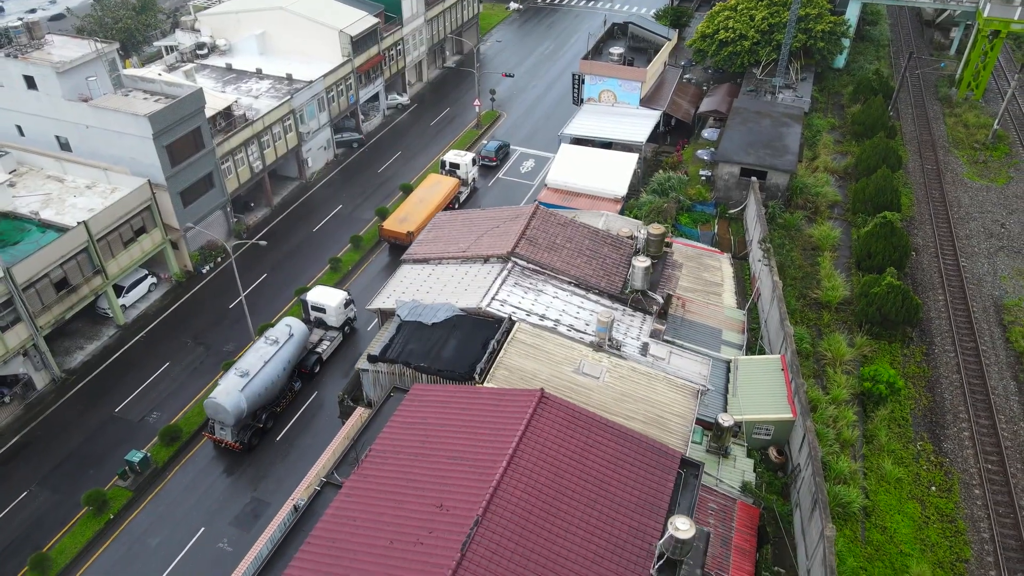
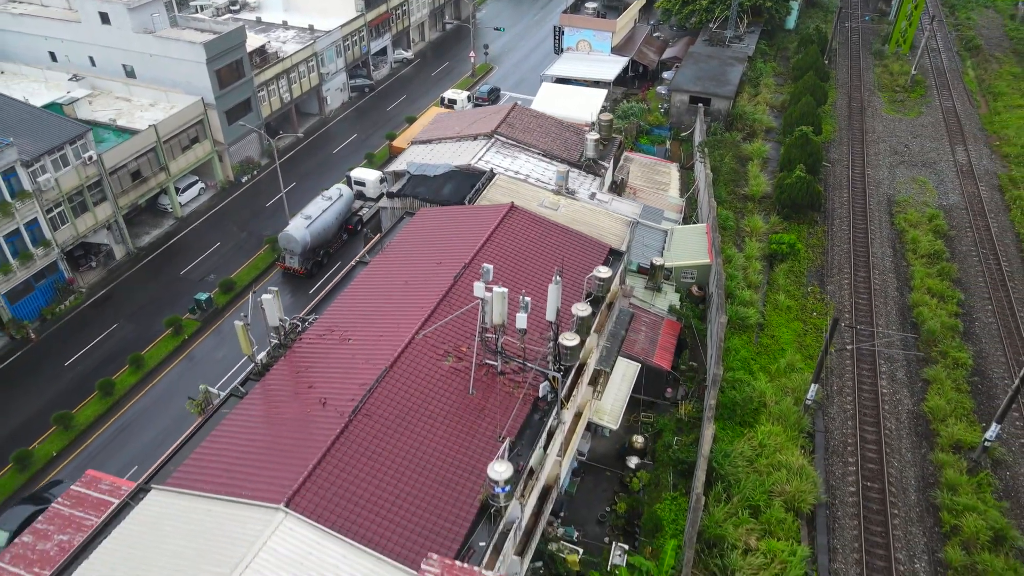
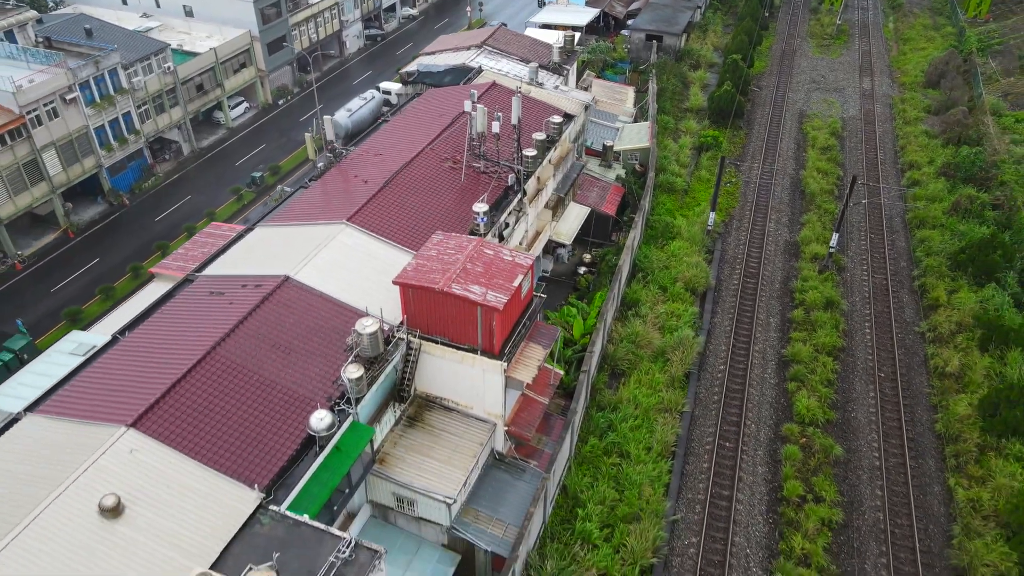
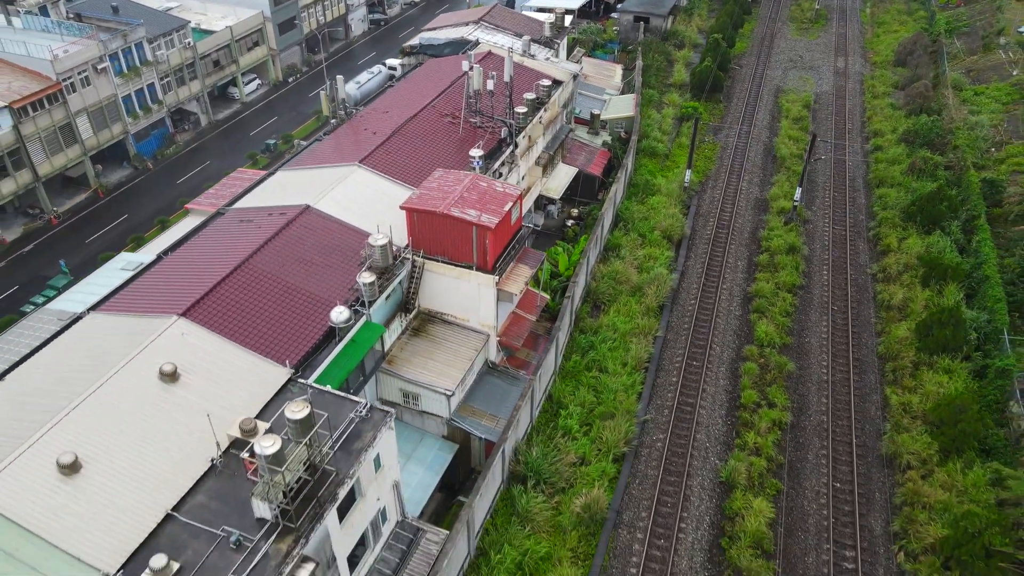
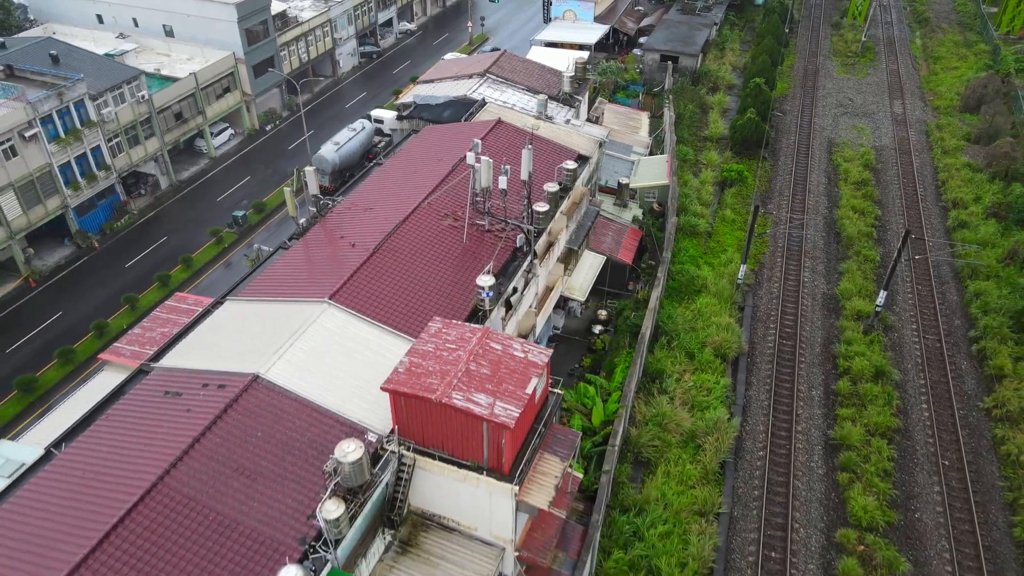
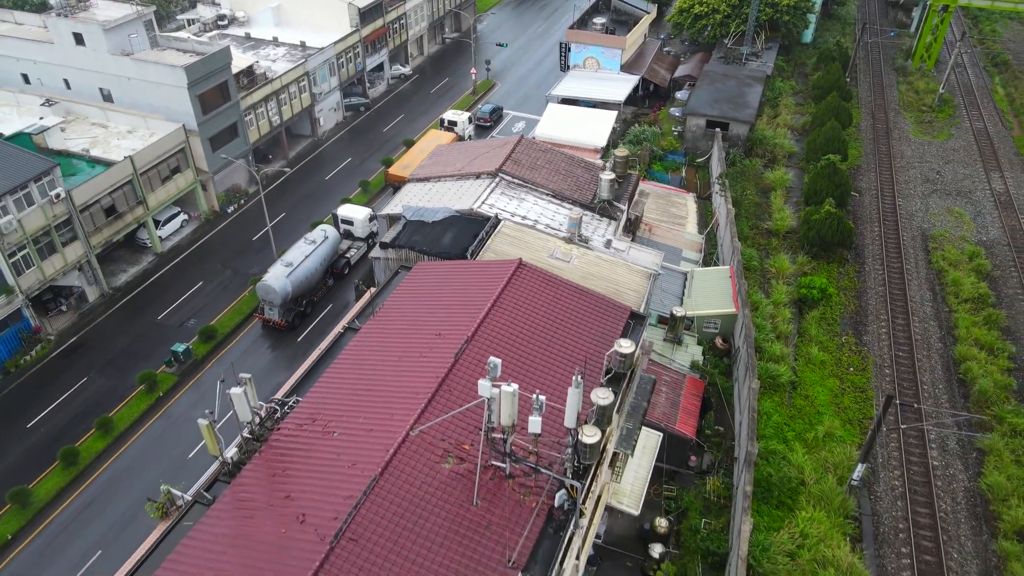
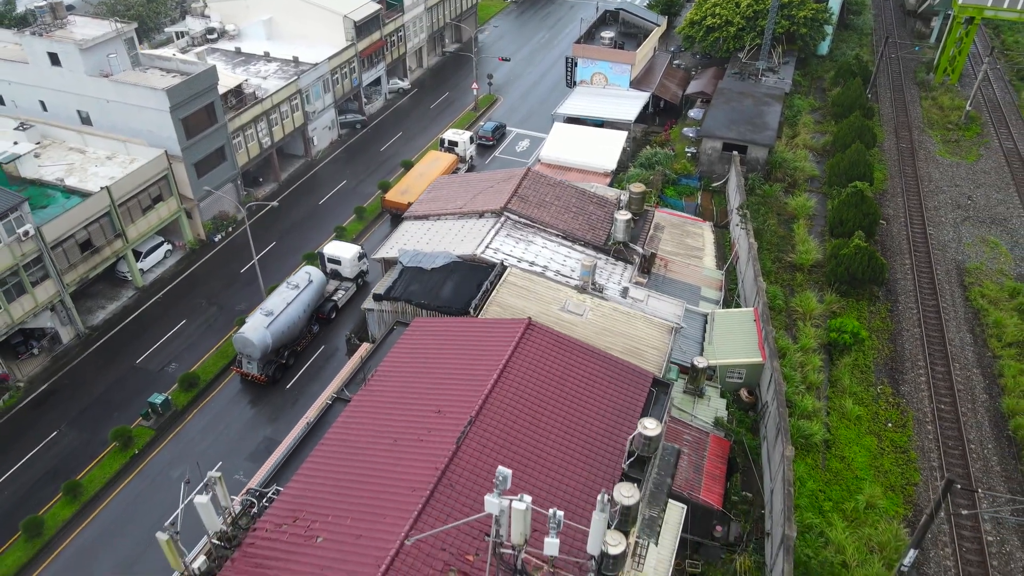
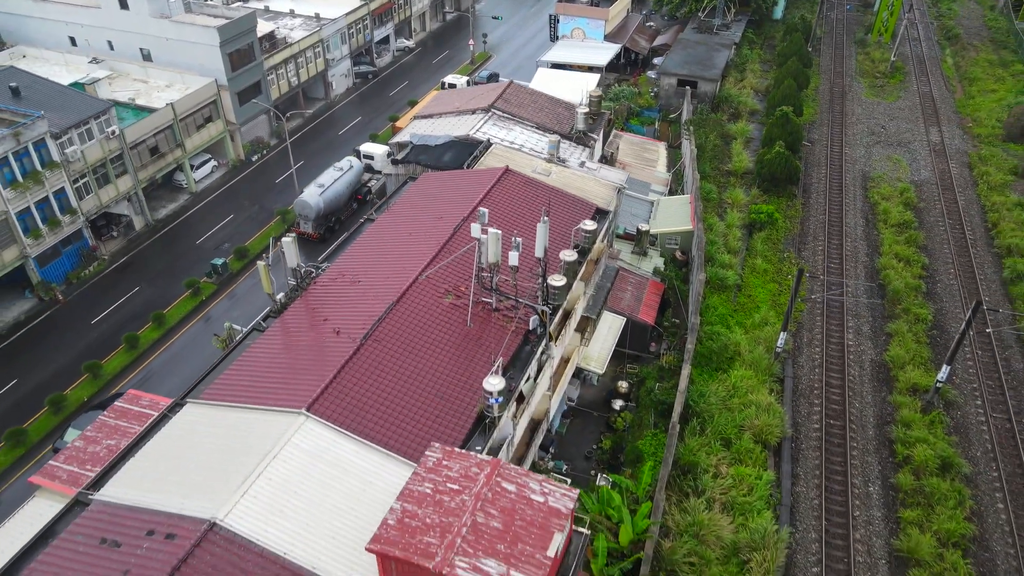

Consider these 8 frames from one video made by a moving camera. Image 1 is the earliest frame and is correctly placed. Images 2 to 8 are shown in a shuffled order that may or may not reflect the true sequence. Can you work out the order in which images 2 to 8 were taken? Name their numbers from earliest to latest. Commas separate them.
7, 6, 2, 8, 5, 3, 4
